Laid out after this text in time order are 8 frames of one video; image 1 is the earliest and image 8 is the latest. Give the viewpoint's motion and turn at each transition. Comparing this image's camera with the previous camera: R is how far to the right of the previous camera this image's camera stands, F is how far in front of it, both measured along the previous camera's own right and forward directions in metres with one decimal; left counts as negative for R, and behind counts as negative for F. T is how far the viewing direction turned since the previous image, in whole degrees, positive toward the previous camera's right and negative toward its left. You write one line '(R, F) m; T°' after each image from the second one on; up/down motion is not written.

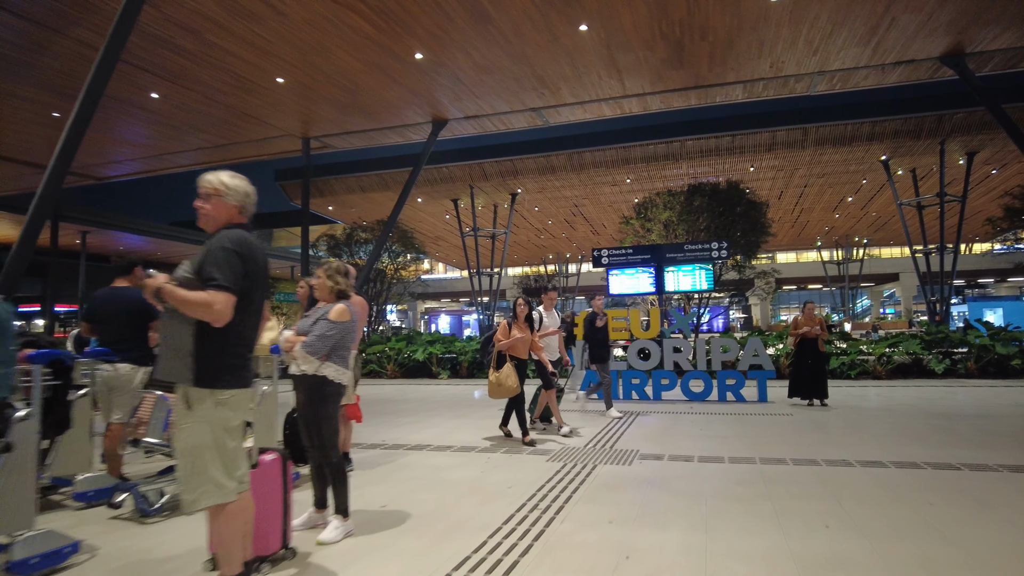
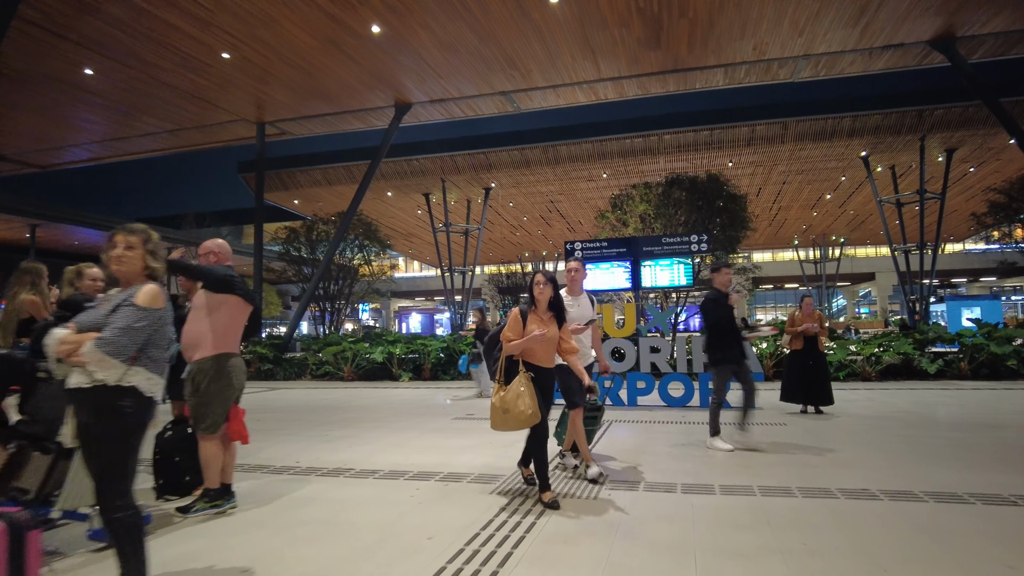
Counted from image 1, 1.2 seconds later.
(+0.2, +0.9) m; +2°
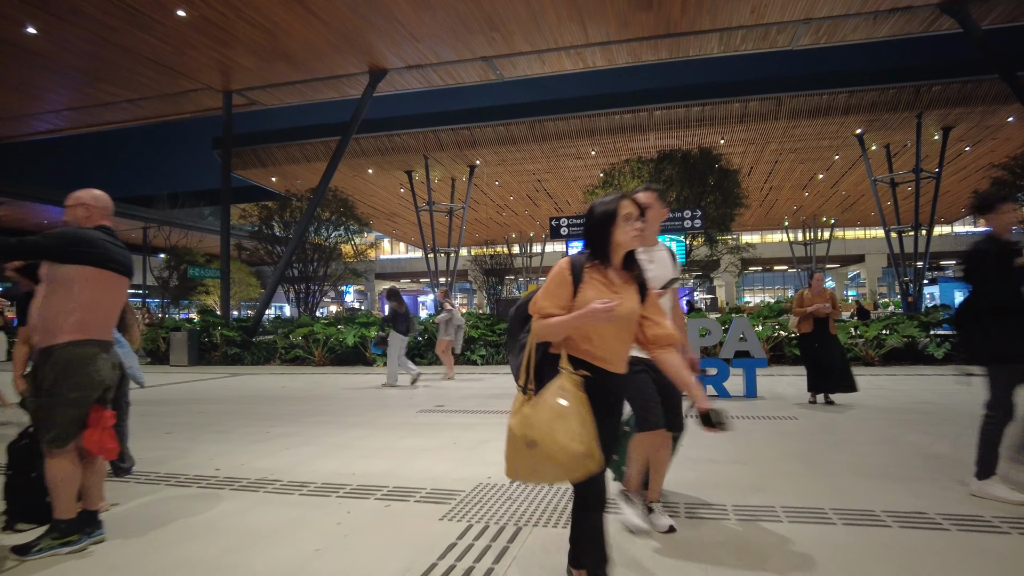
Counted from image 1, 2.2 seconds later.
(+0.1, +0.7) m; +1°
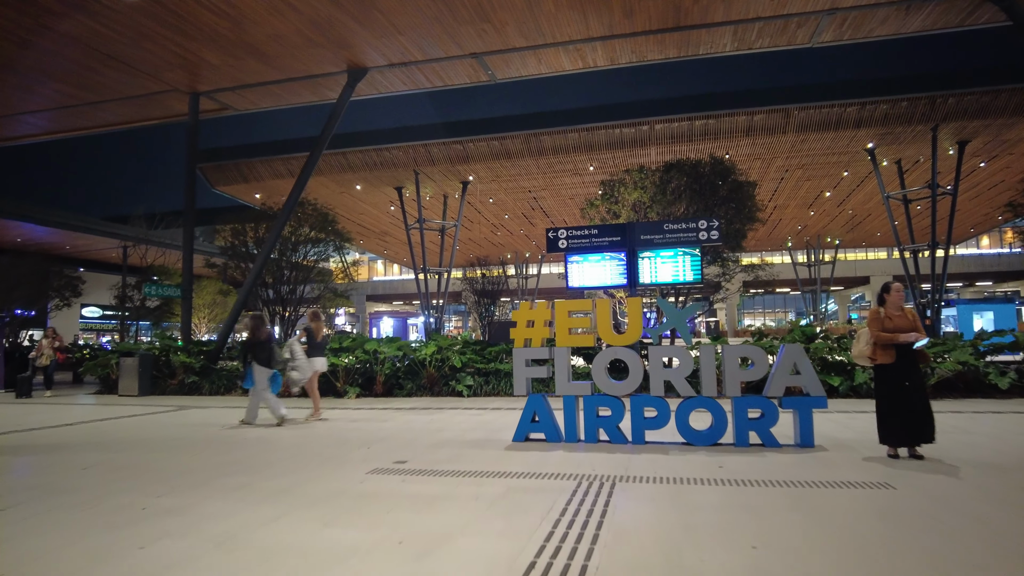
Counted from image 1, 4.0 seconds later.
(+0.1, +1.3) m; 0°
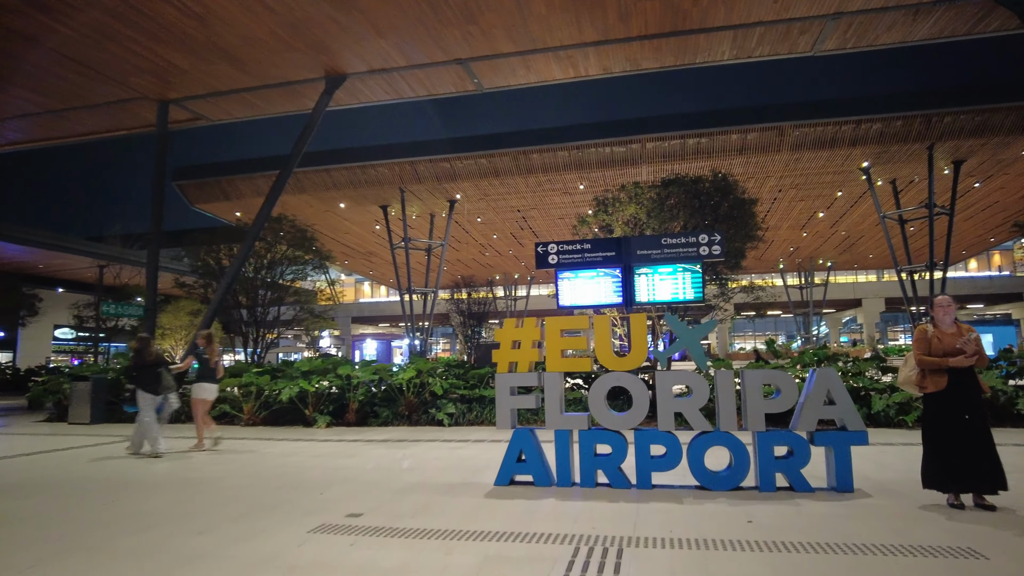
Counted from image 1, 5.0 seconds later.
(0.0, +0.7) m; +1°
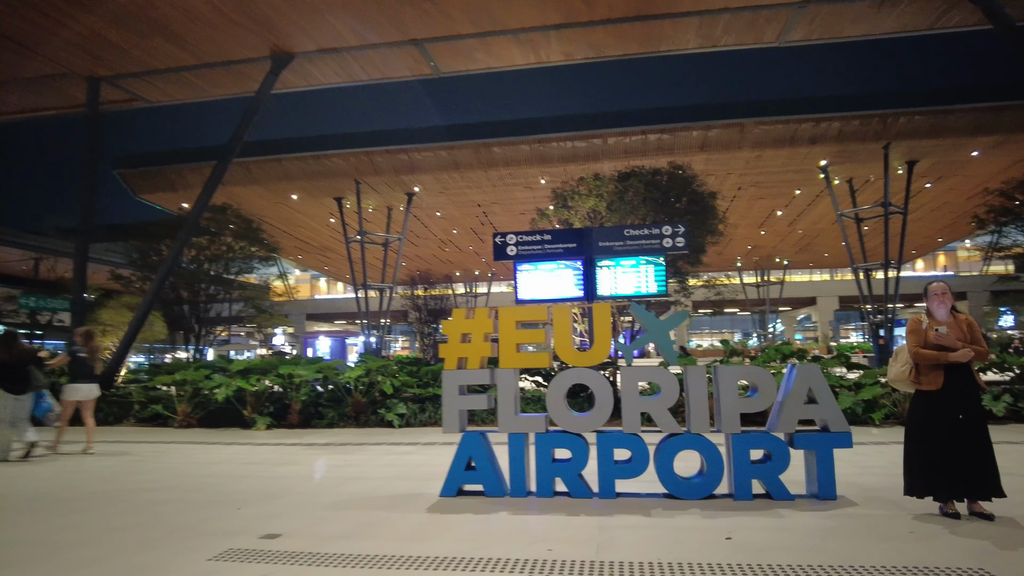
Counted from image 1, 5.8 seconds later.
(+0.1, +0.5) m; +3°
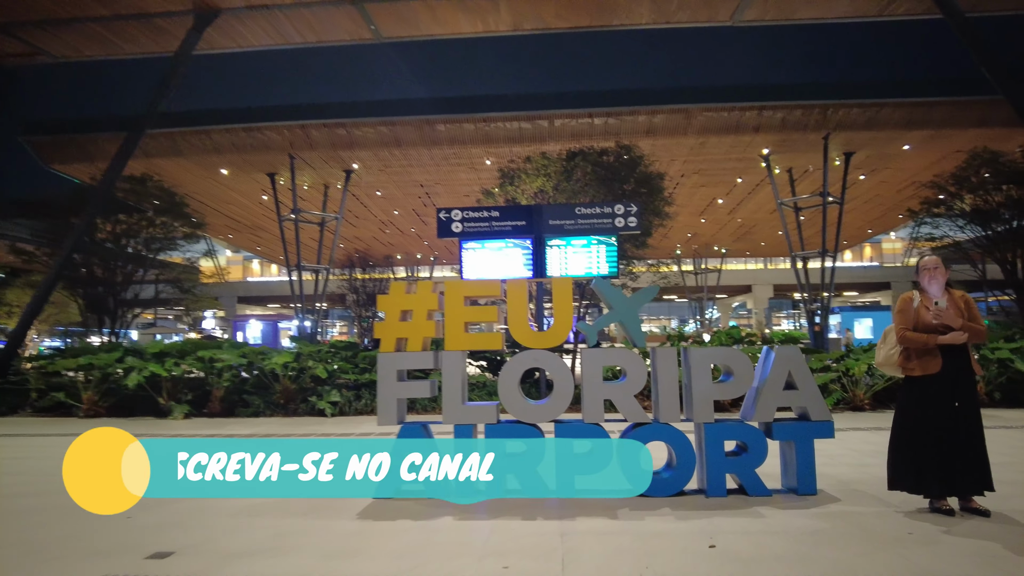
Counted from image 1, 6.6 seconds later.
(0.0, +0.5) m; +5°
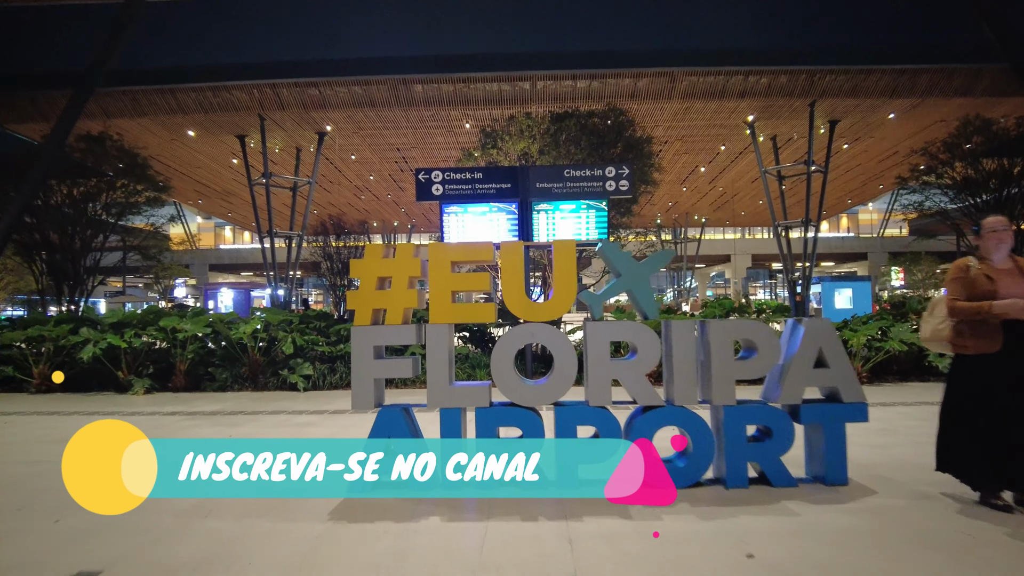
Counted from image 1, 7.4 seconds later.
(-0.1, +0.4) m; +2°
